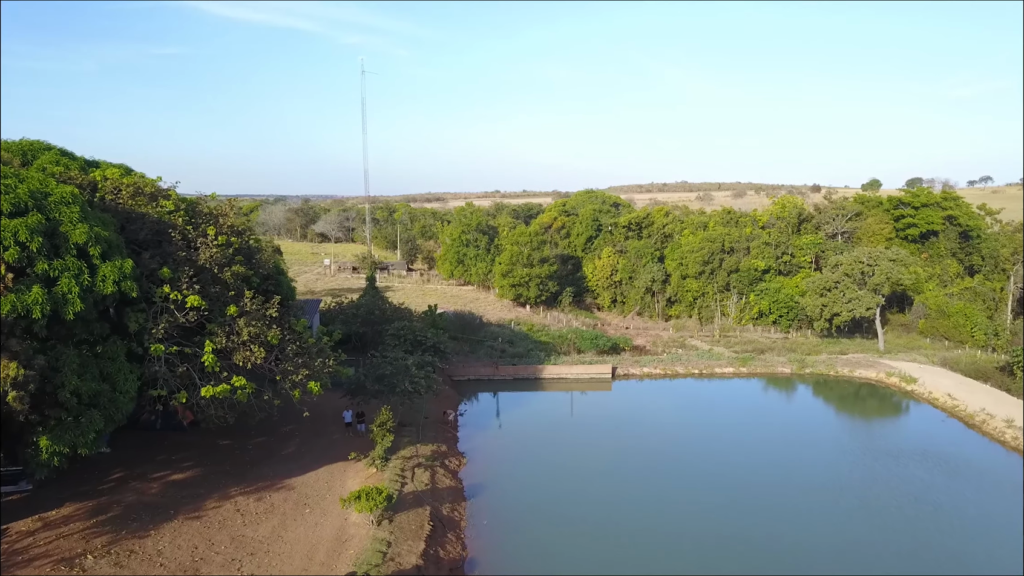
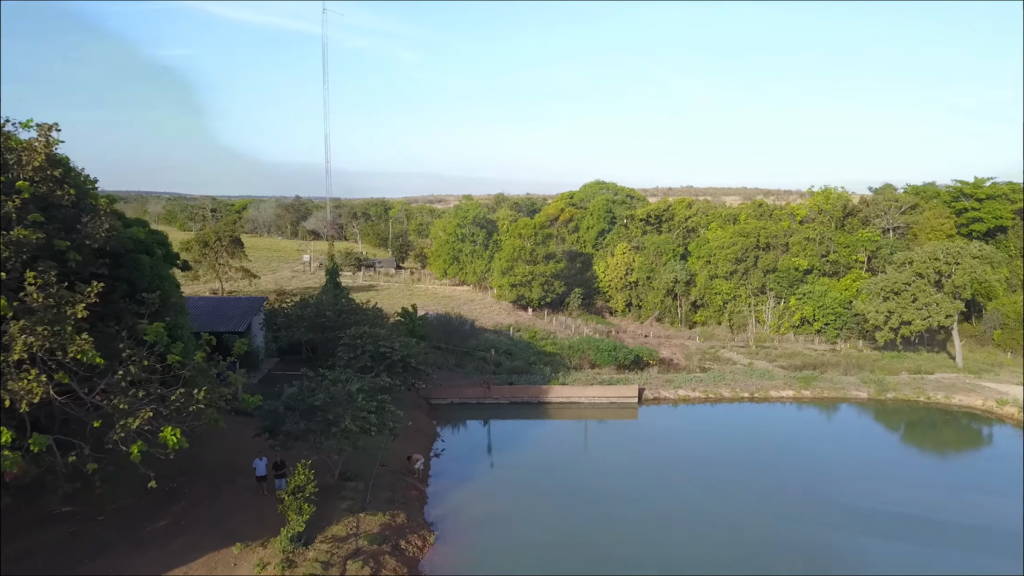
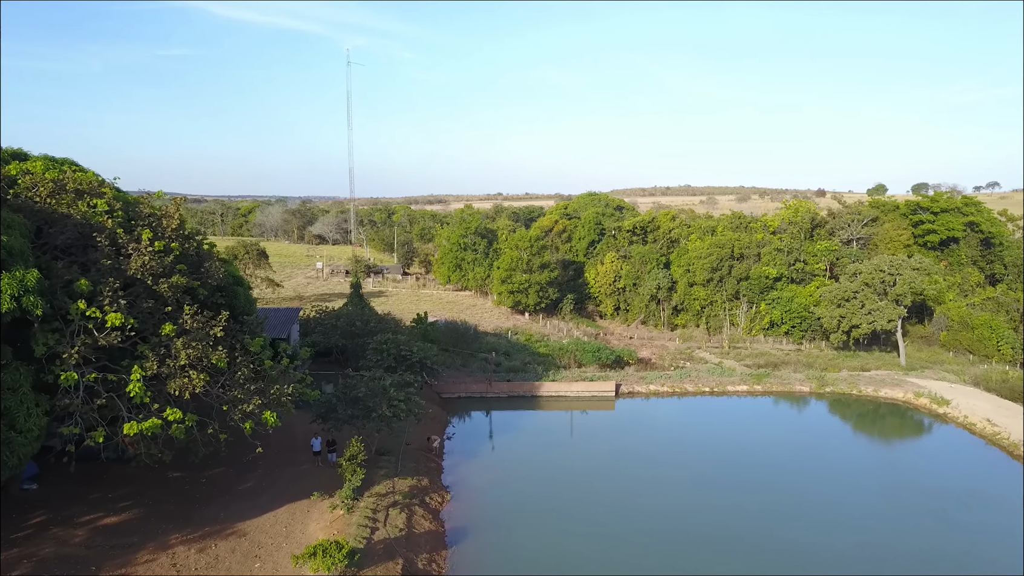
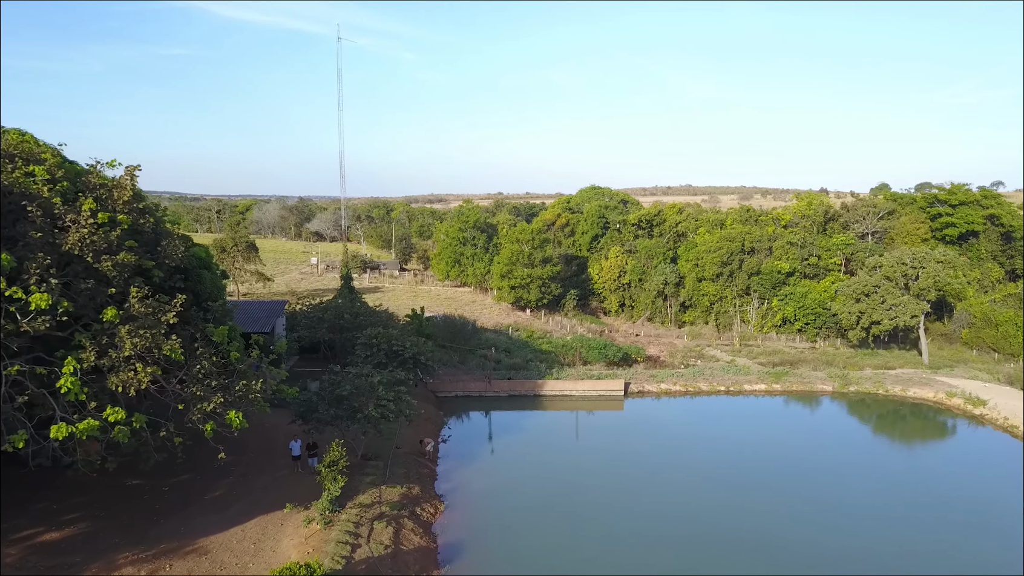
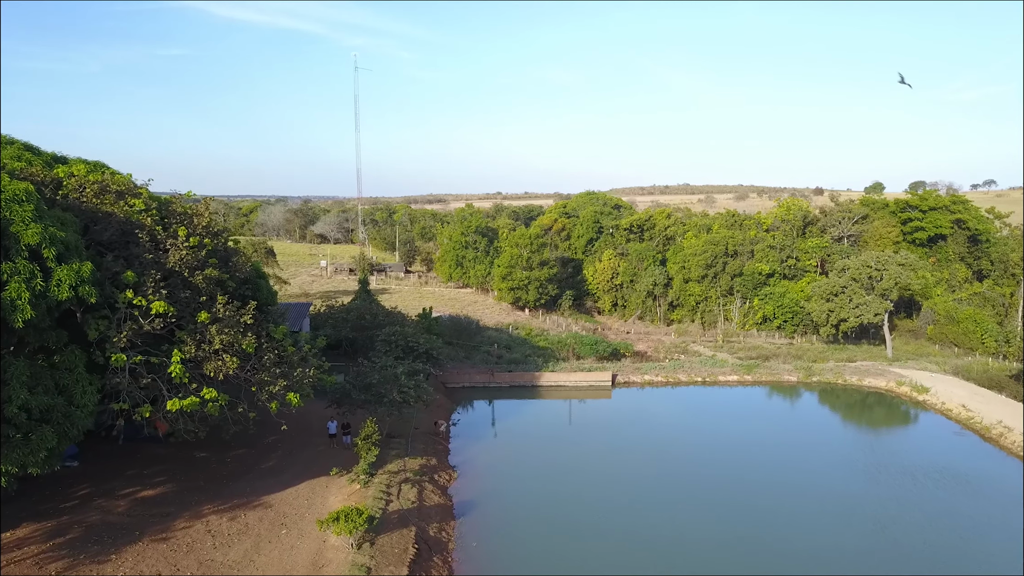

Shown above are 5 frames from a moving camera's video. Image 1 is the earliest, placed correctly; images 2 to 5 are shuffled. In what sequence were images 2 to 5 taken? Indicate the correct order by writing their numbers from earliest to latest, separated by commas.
5, 3, 4, 2
